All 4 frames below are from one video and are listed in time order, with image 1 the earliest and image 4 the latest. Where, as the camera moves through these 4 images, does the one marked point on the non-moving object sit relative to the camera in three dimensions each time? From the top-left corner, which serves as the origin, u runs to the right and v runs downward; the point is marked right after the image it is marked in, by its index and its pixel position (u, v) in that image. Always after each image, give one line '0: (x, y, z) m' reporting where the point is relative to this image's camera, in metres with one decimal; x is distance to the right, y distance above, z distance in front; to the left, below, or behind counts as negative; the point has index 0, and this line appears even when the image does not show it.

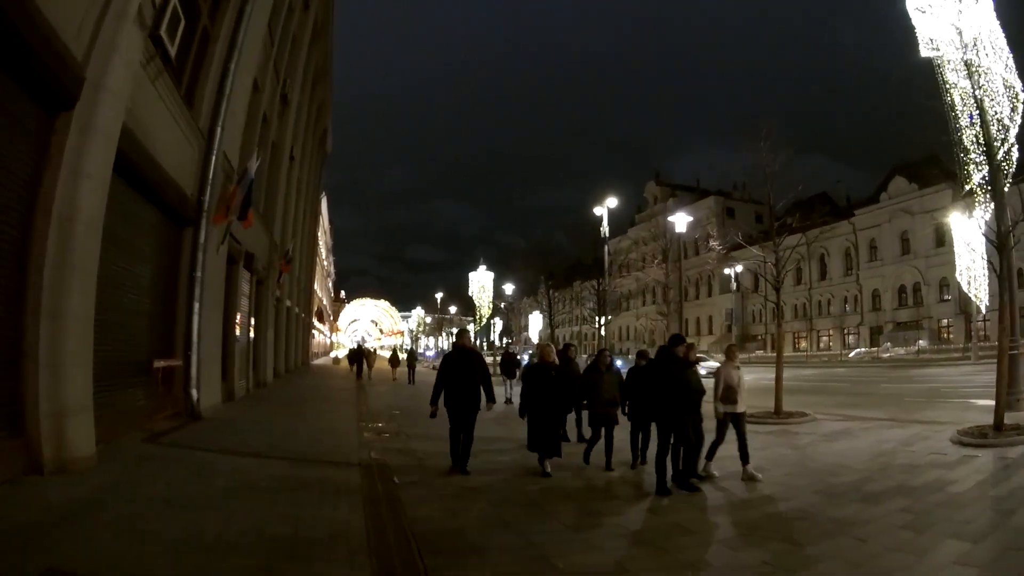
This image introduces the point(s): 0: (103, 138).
0: (-5.2, +1.9, +8.7) m
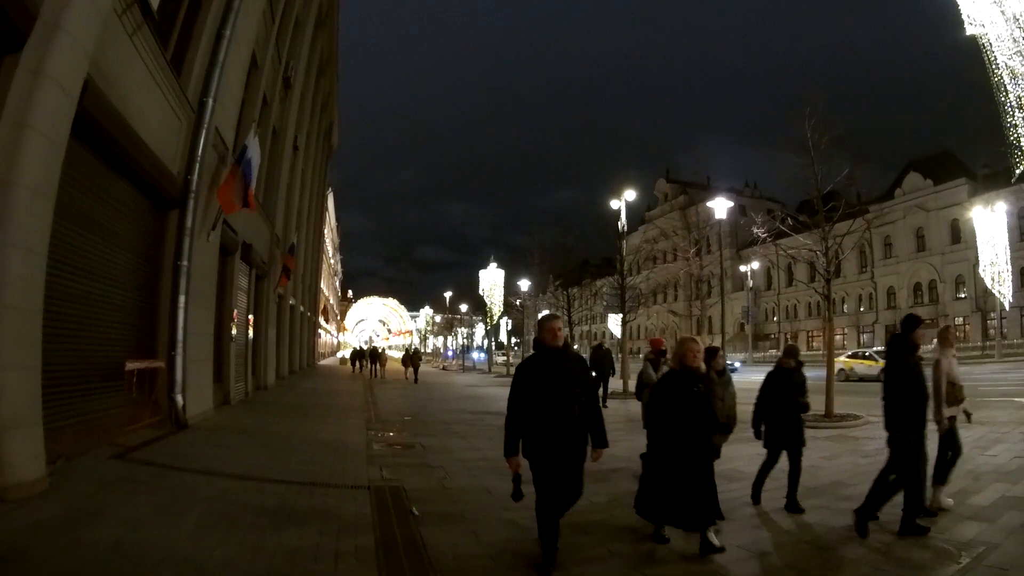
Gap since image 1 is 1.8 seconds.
0: (-4.8, +2.1, +7.2) m
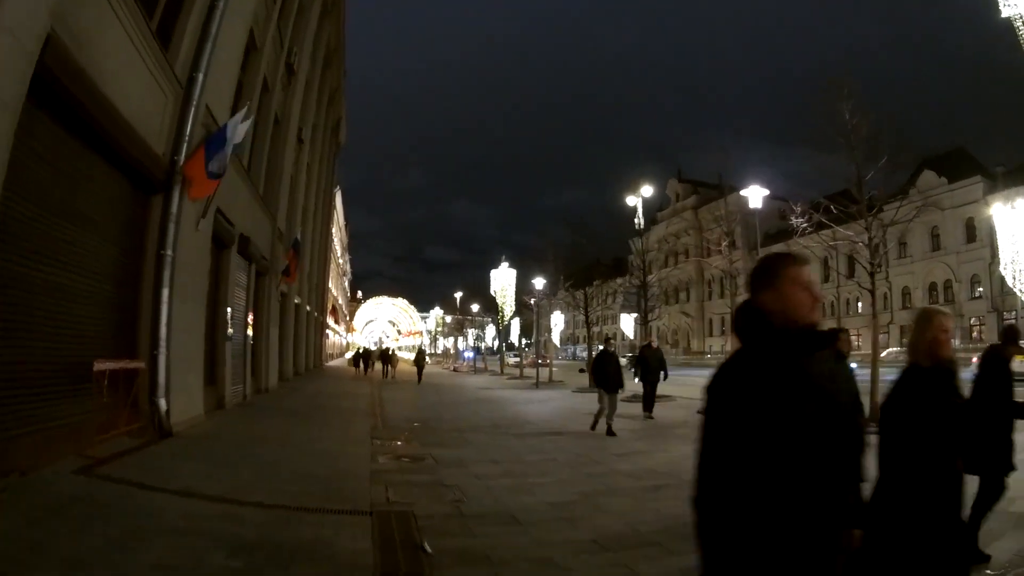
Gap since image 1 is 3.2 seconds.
0: (-4.5, +2.2, +6.0) m
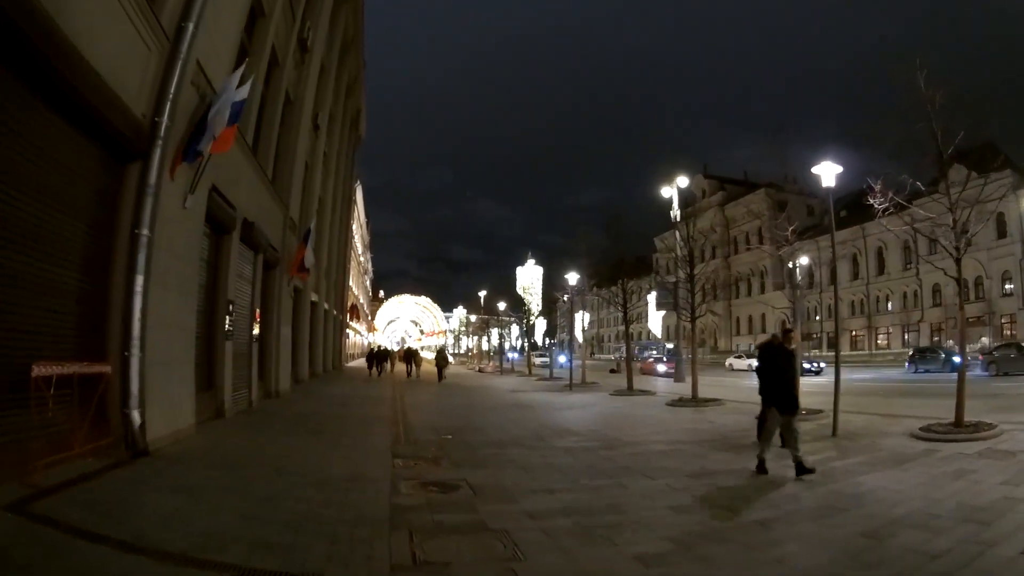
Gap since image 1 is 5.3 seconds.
0: (-4.0, +2.4, +4.3) m
